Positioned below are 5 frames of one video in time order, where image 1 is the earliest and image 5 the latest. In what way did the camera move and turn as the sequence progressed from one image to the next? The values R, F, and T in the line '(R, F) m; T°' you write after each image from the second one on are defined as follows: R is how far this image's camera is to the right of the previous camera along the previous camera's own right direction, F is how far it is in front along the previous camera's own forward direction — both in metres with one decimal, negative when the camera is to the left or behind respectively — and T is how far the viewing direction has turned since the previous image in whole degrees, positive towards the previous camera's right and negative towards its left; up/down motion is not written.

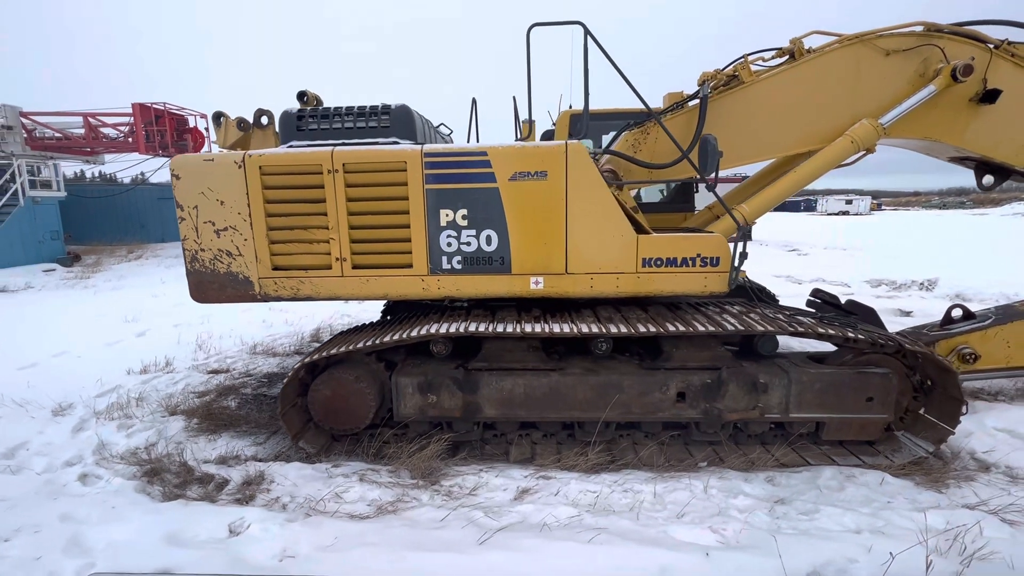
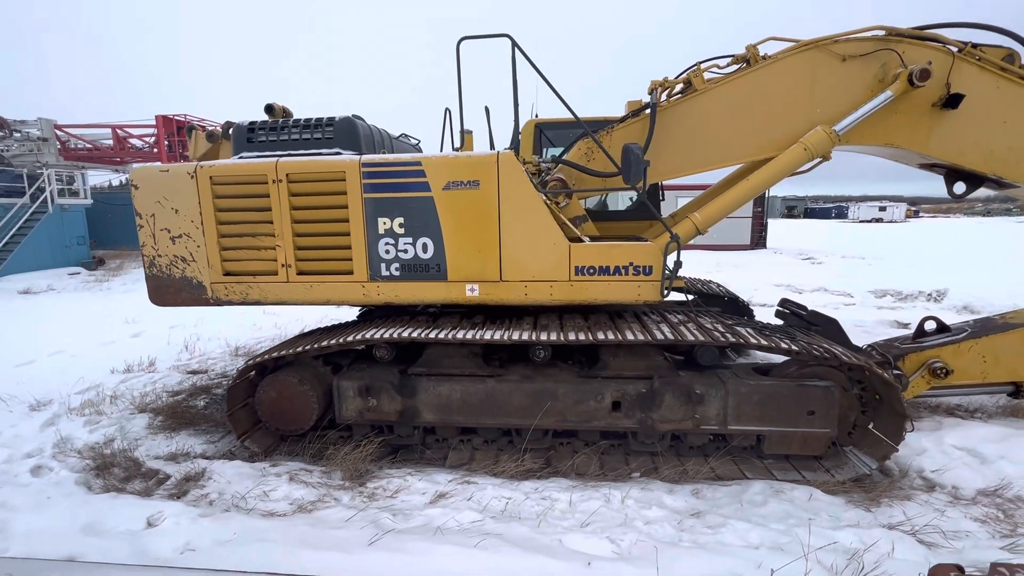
(+0.6, 0.0) m; -3°
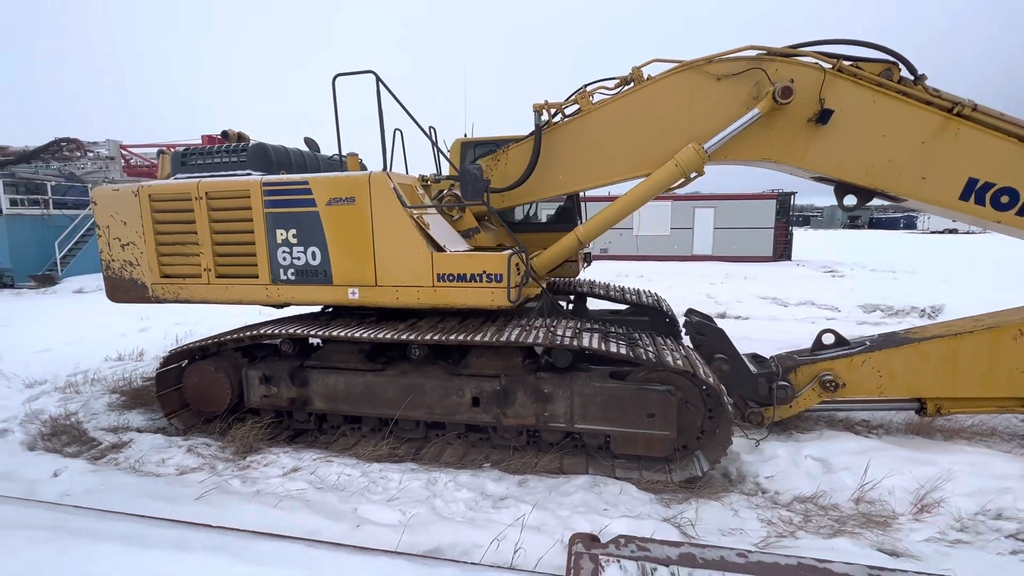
(+1.4, -0.3) m; -6°
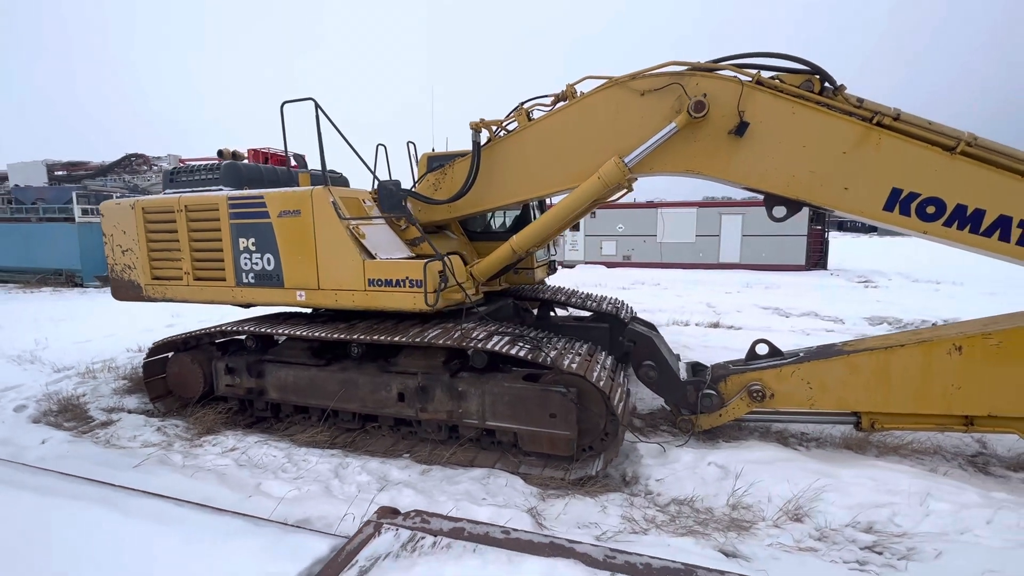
(+1.1, -0.2) m; -6°
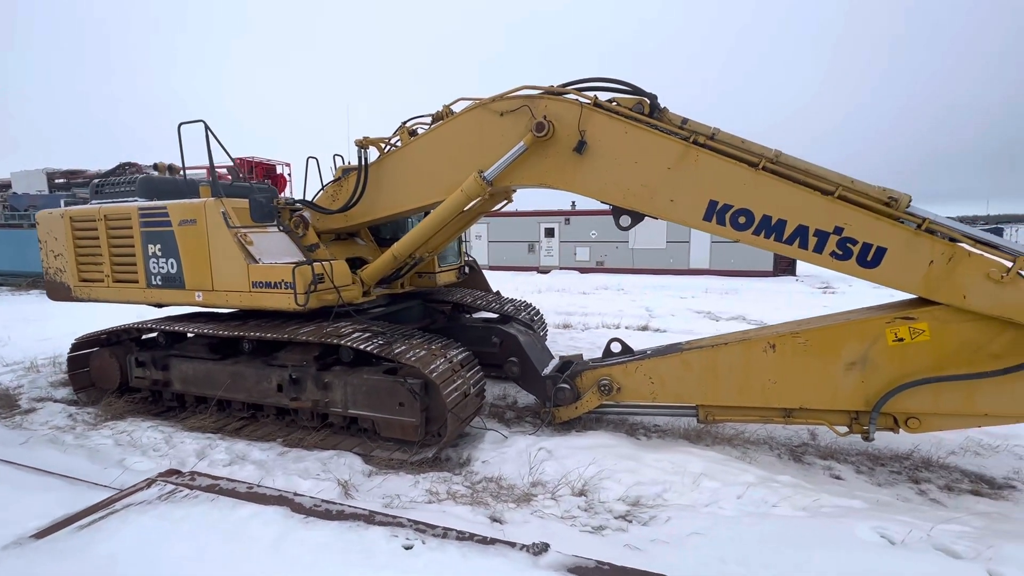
(+1.3, -0.4) m; -1°
